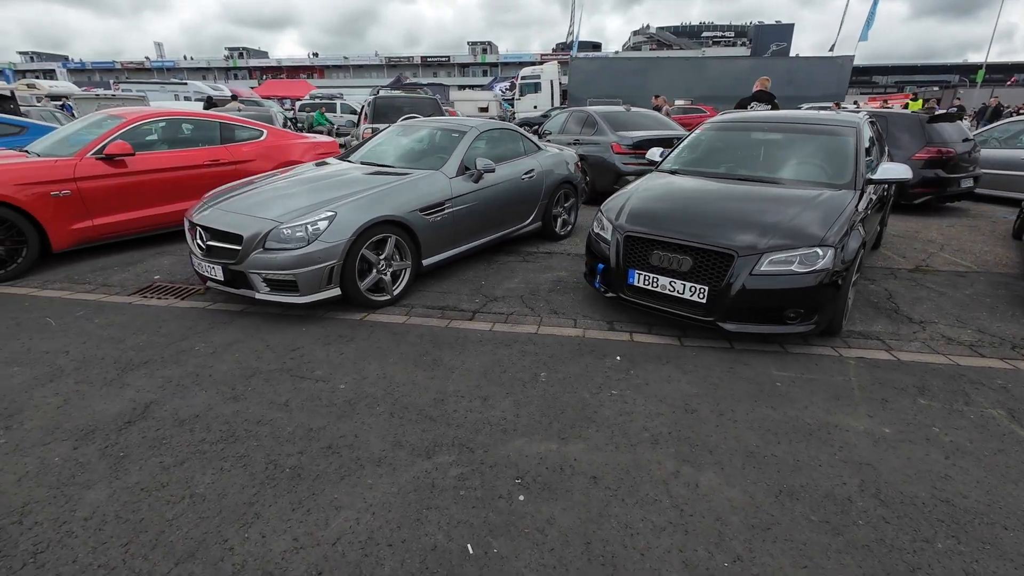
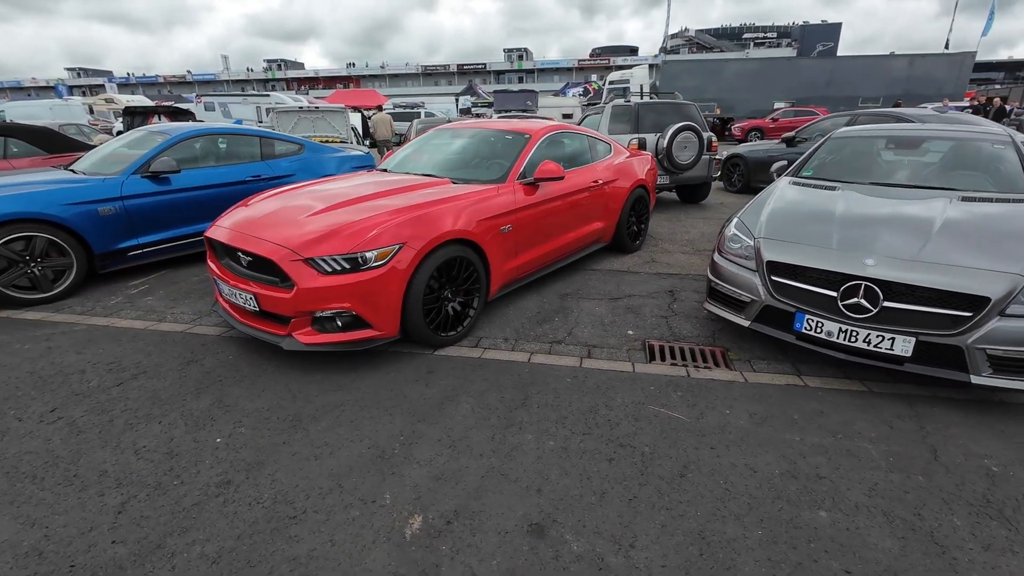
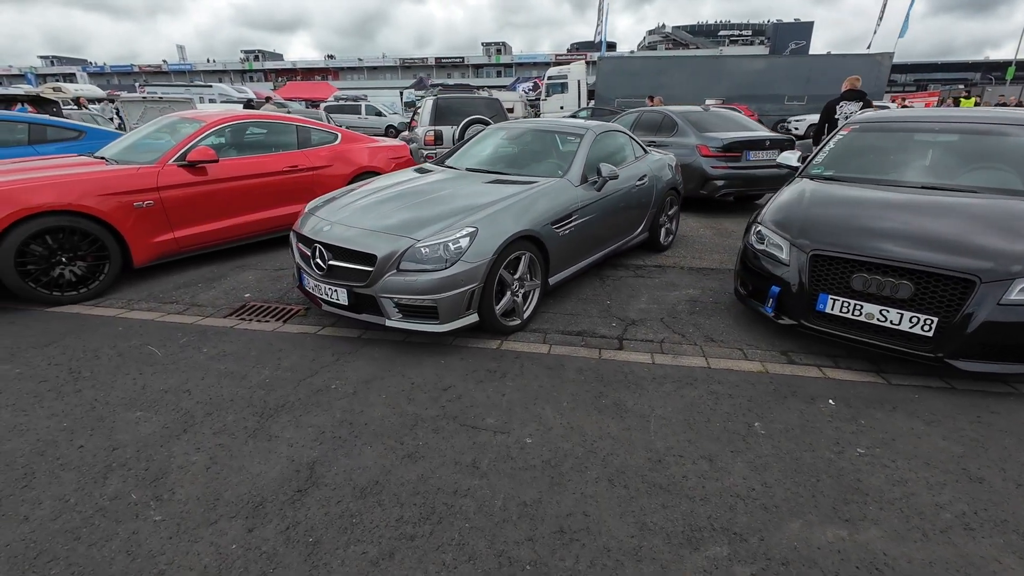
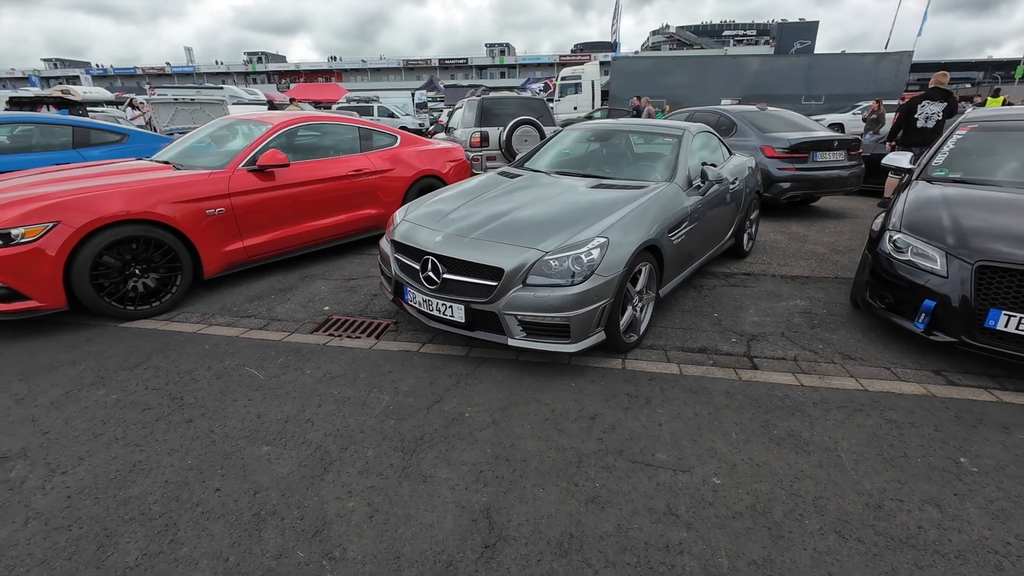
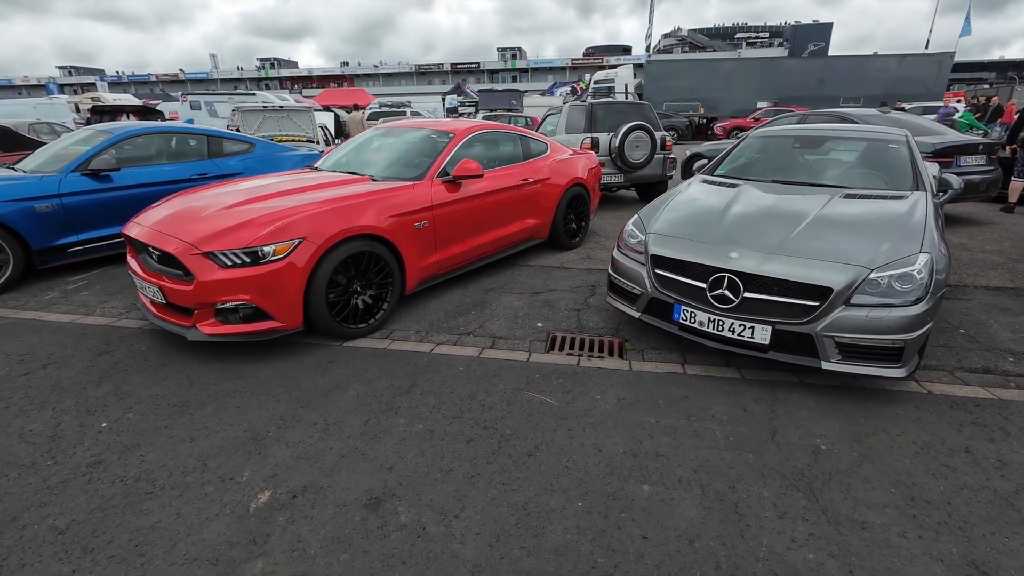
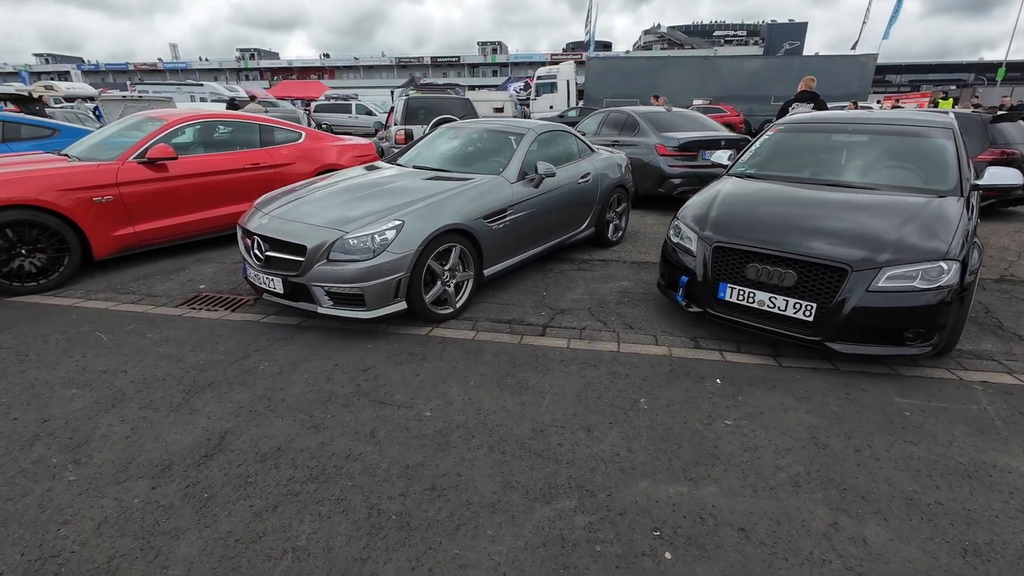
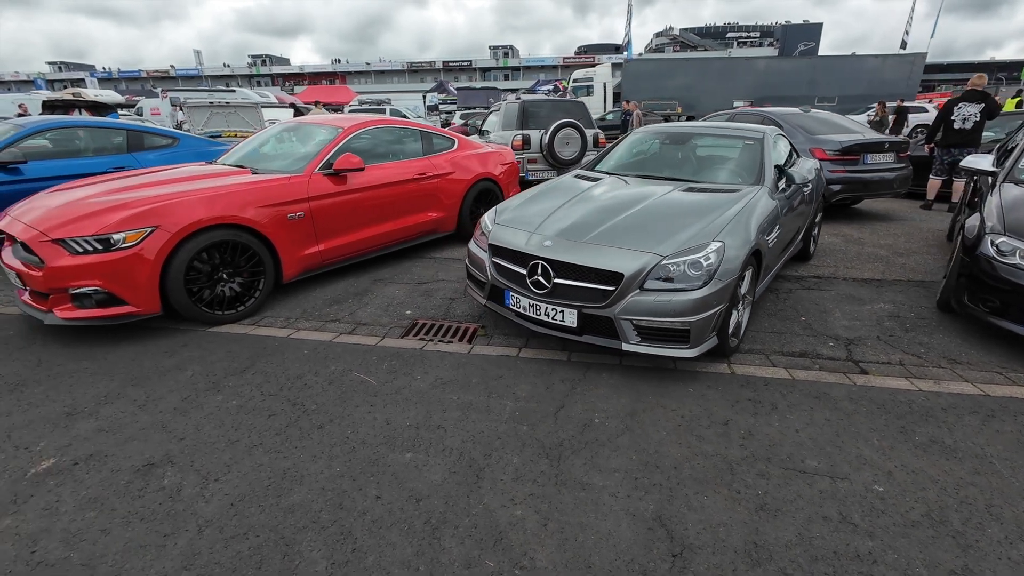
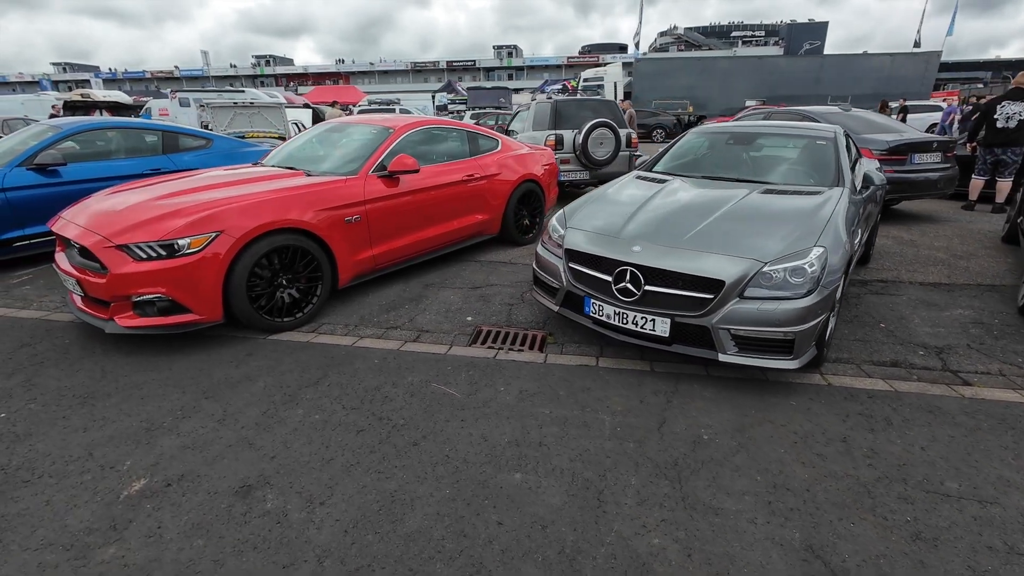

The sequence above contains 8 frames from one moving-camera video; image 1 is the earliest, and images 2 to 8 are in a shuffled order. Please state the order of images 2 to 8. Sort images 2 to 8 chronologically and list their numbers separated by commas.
6, 3, 4, 7, 8, 5, 2
